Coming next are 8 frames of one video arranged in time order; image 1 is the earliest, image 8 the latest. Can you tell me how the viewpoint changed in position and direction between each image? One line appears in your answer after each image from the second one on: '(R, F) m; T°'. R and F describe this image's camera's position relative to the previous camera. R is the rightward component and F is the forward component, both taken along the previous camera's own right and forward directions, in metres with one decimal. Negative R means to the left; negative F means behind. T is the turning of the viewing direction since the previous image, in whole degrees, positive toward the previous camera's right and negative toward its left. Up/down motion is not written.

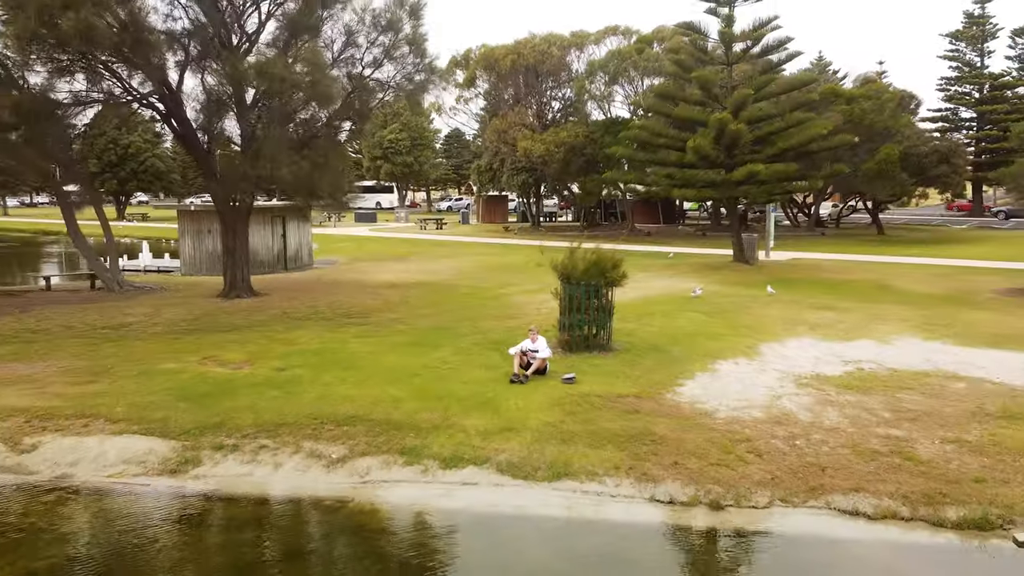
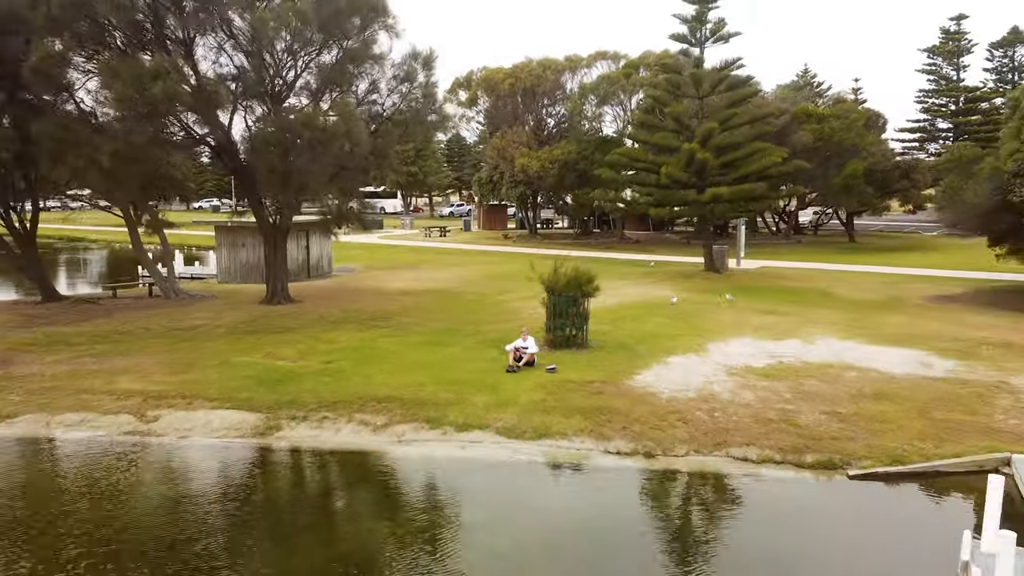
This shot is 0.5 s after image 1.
(0.0, -0.7) m; 0°
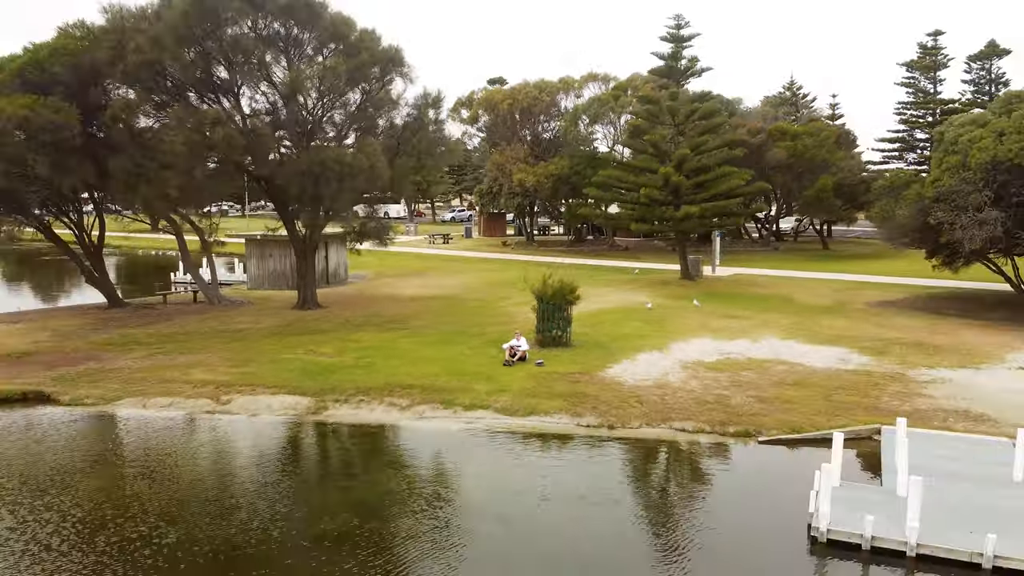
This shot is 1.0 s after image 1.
(0.0, -0.7) m; 0°
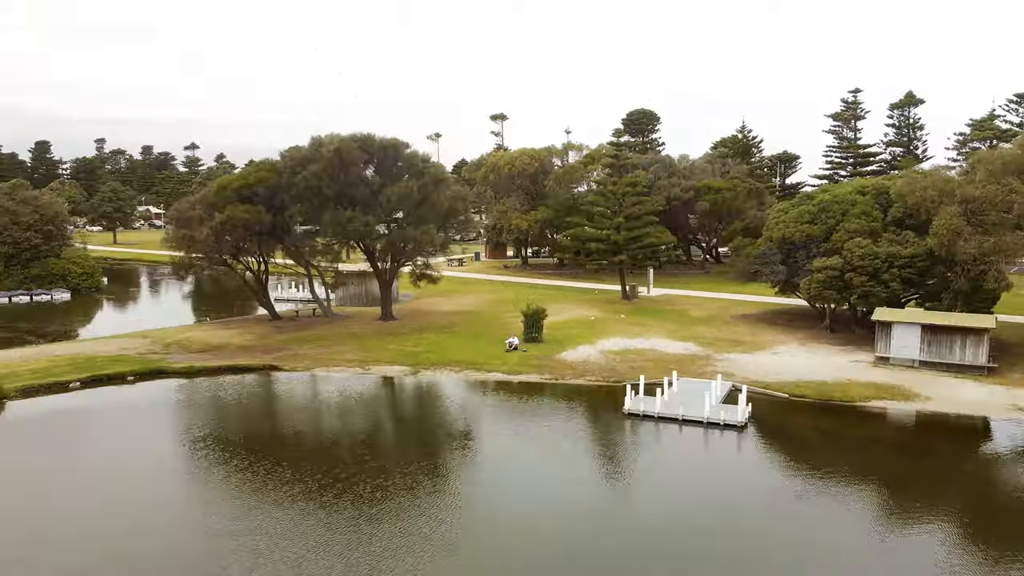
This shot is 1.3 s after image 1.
(0.0, -3.3) m; 0°
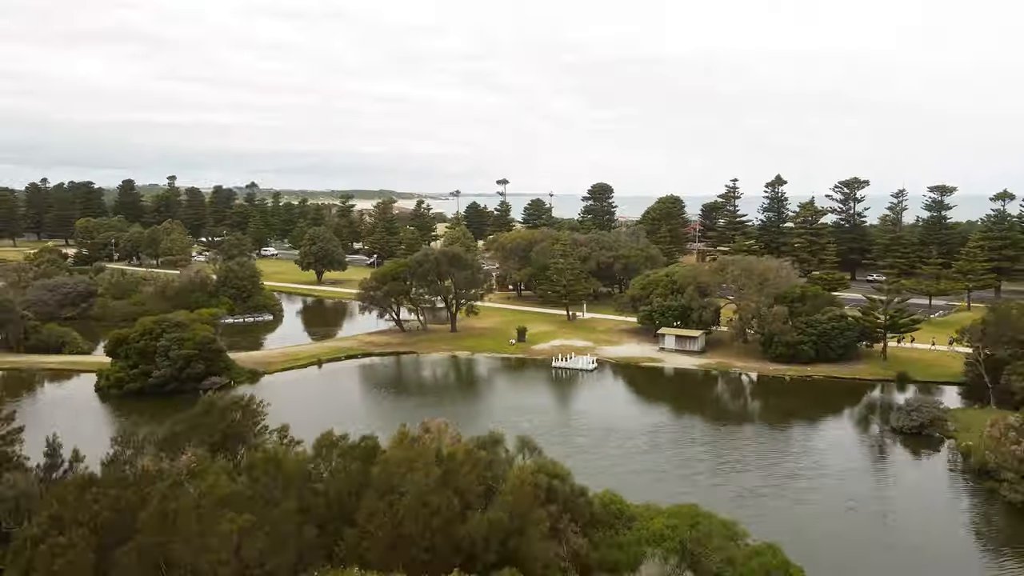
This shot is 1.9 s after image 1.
(0.0, -9.6) m; 0°
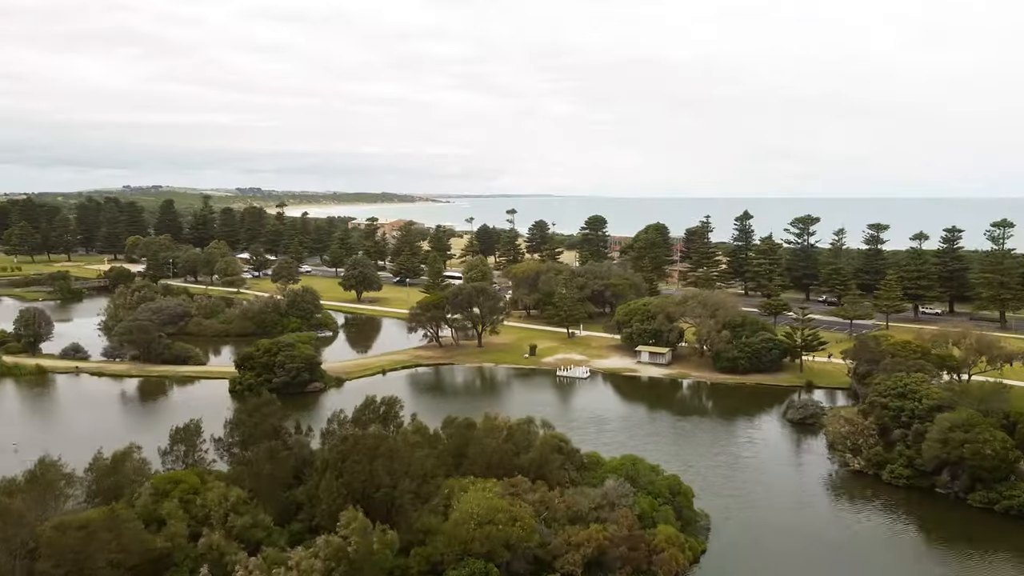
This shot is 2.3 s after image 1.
(-0.4, -5.3) m; 0°
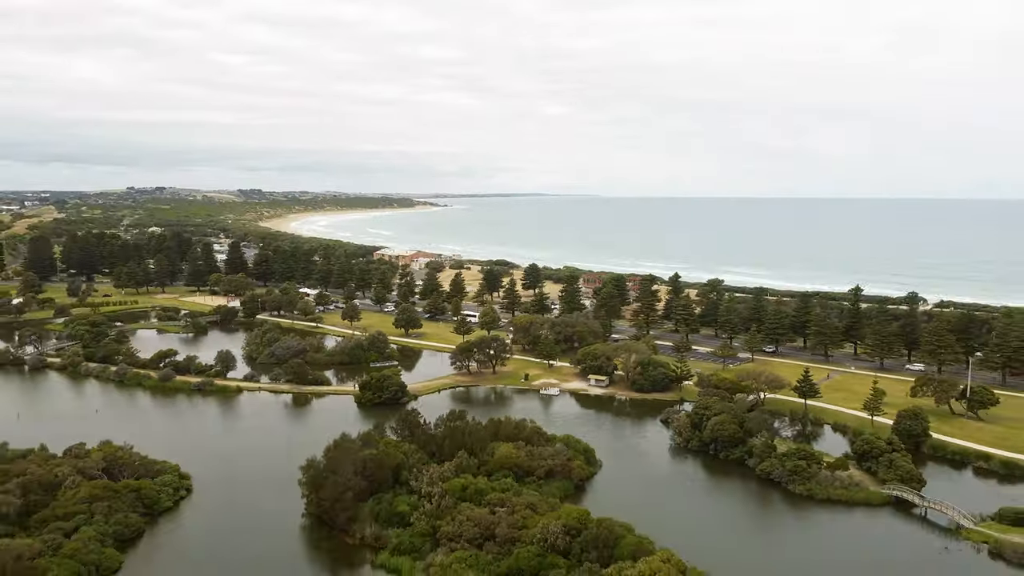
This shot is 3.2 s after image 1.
(-0.3, -14.5) m; 0°
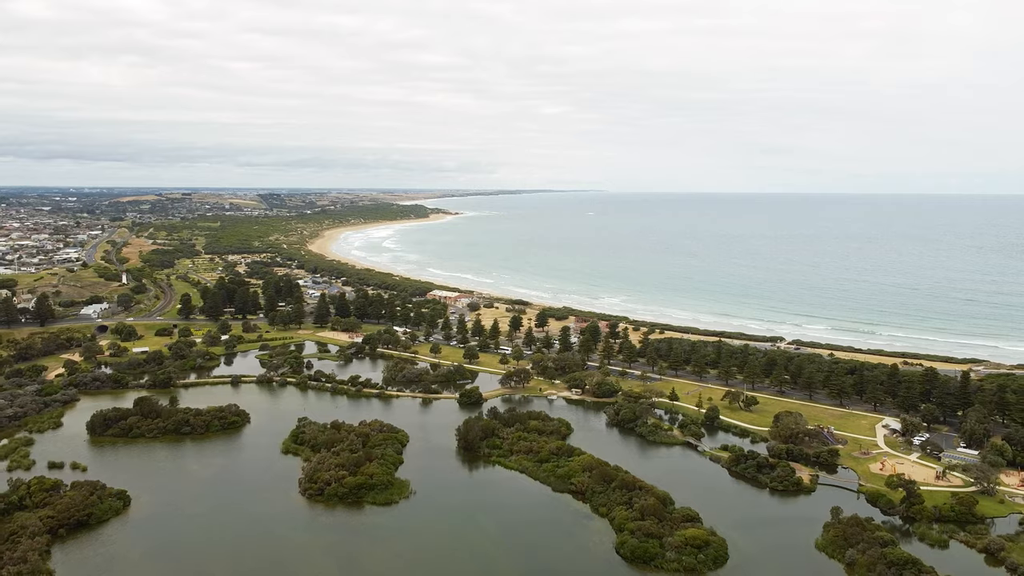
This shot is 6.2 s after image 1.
(-1.5, -34.7) m; 0°
